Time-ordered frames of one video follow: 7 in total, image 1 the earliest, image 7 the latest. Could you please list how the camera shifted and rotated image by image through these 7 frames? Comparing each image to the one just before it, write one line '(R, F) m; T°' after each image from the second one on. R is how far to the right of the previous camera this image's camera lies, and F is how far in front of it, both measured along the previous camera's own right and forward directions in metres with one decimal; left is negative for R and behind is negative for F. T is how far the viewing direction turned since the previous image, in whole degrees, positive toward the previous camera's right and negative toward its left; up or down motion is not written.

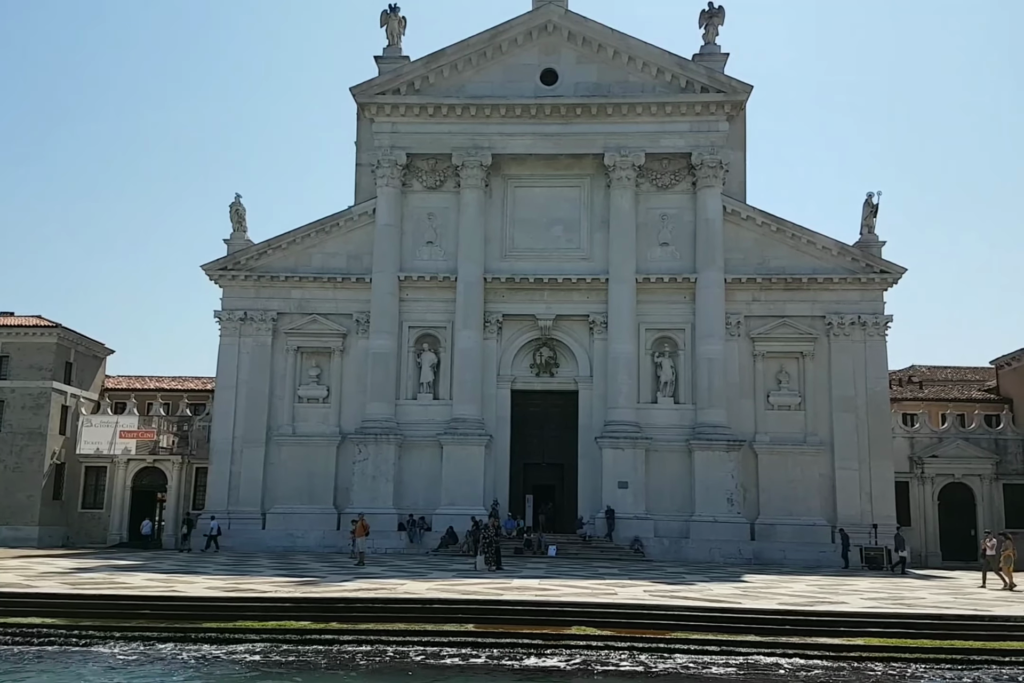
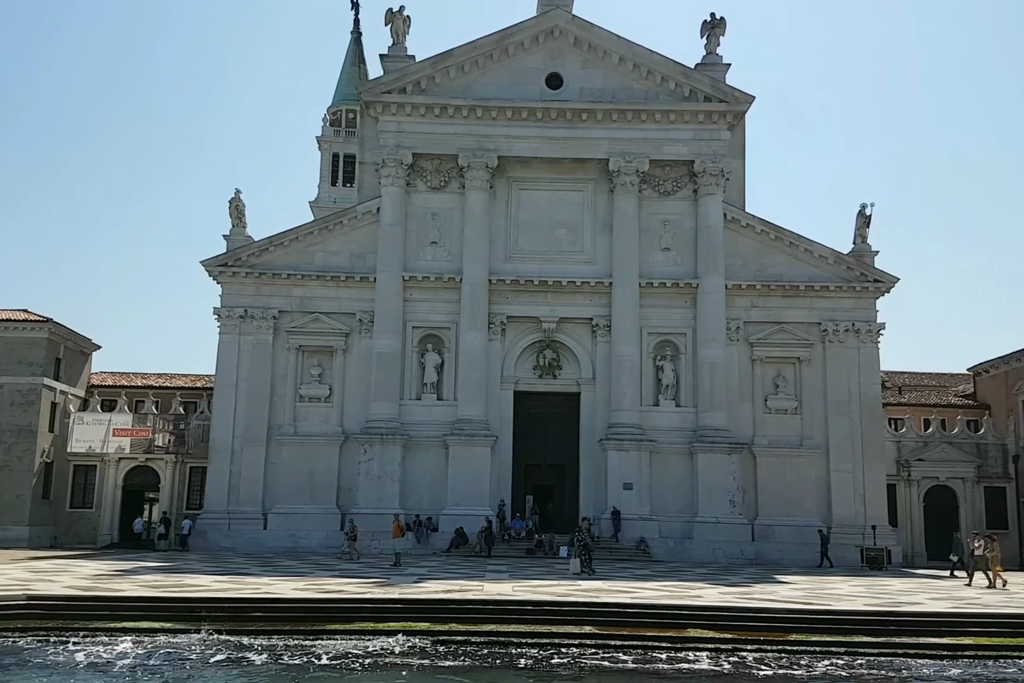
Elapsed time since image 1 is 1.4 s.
(-2.8, -0.1) m; +4°
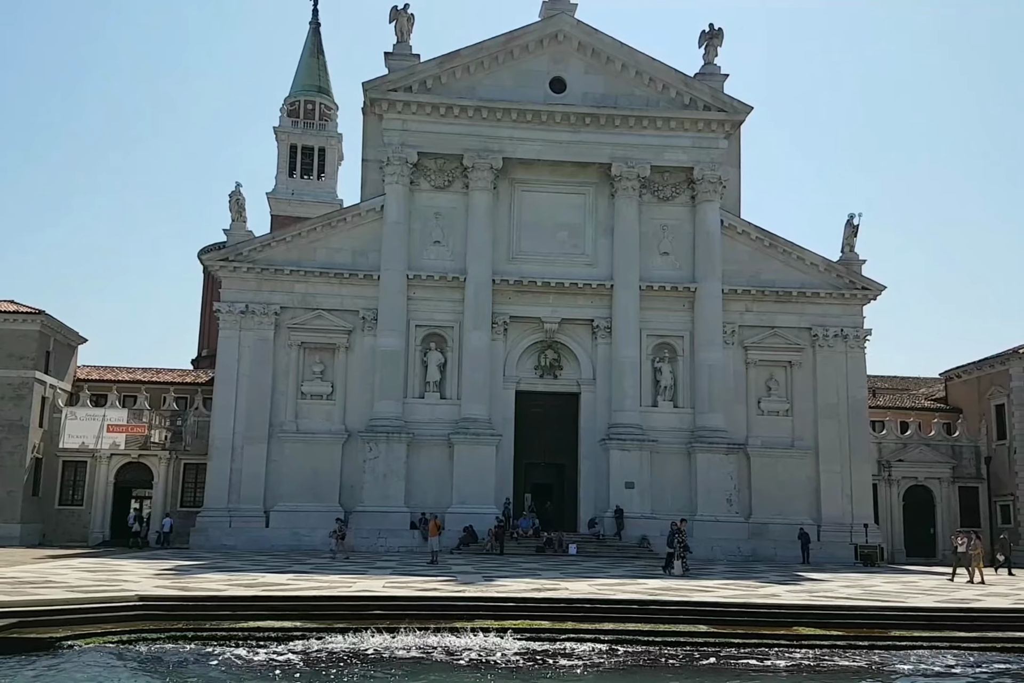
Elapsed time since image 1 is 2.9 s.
(-3.1, -0.3) m; +5°
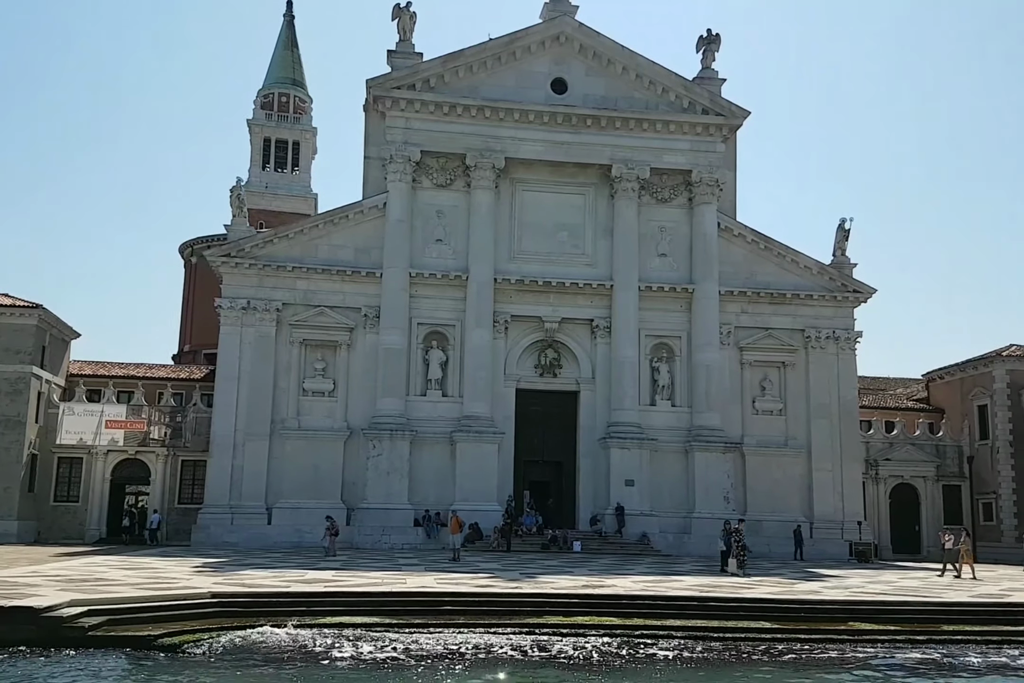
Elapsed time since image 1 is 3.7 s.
(-1.9, -0.3) m; +3°
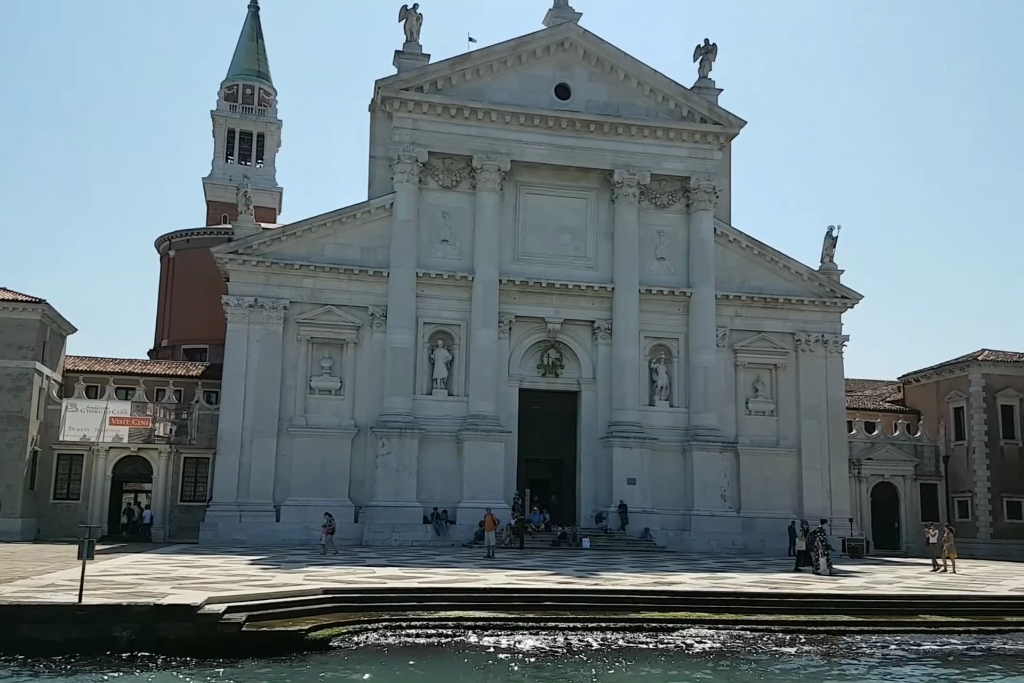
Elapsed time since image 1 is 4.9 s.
(-2.8, -0.5) m; +4°
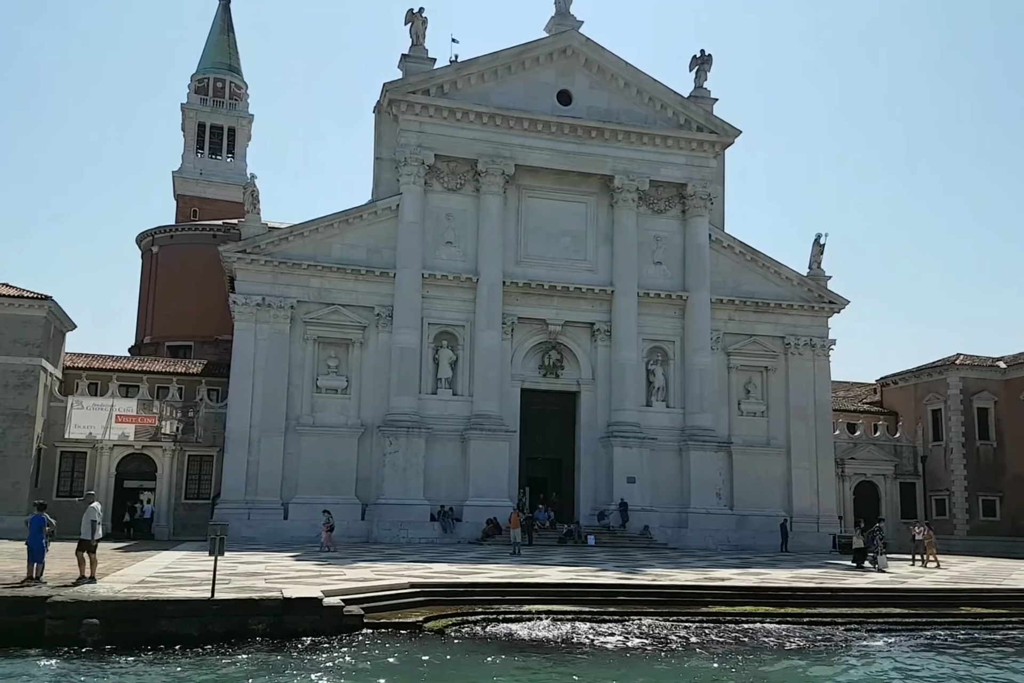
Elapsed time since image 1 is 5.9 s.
(-2.3, -0.7) m; +3°
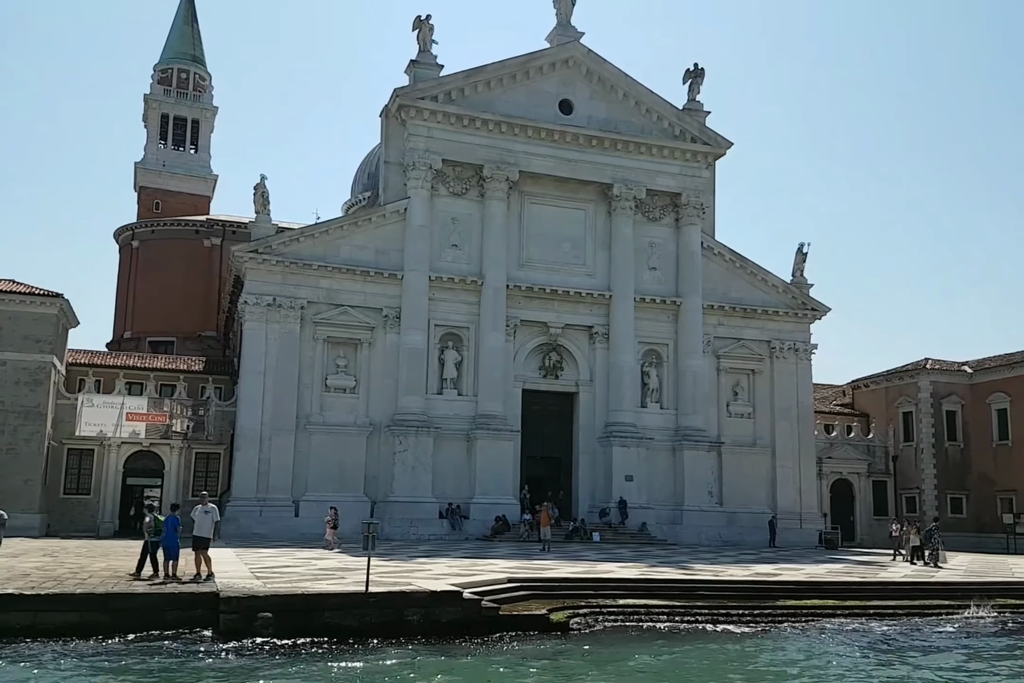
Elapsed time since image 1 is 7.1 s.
(-2.9, -1.0) m; +4°
